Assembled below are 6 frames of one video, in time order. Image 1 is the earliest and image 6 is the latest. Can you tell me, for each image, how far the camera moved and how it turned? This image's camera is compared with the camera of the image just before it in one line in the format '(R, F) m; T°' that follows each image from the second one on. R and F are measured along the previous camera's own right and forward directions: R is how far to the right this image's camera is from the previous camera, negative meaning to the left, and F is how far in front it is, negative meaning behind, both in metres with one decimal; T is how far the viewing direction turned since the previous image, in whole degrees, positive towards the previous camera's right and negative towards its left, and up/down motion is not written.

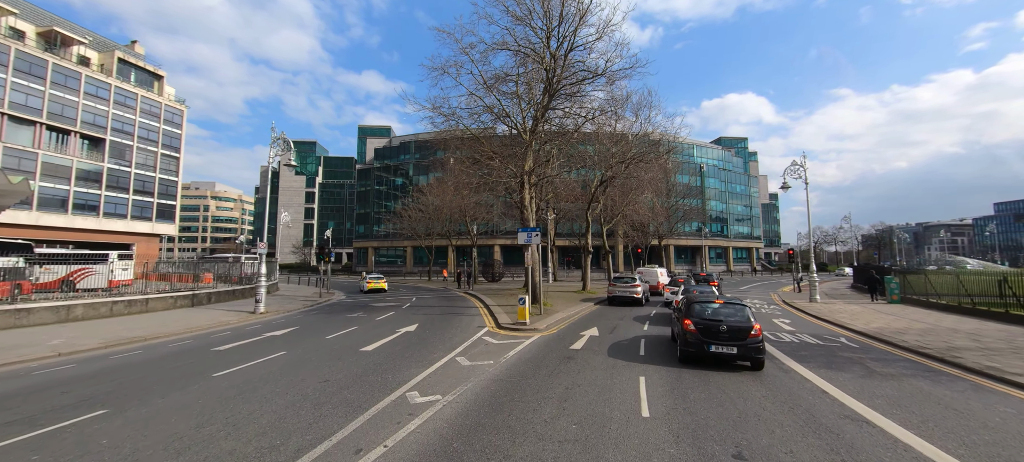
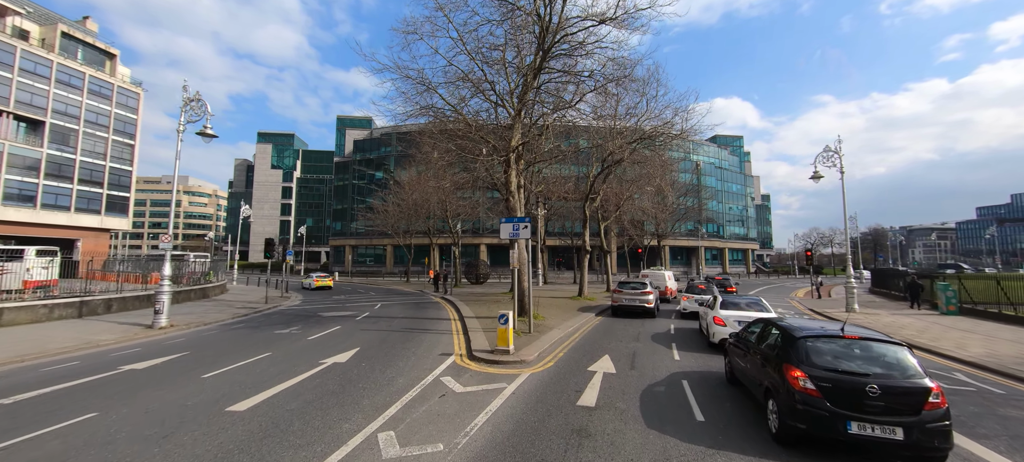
(+0.2, +3.5) m; +2°
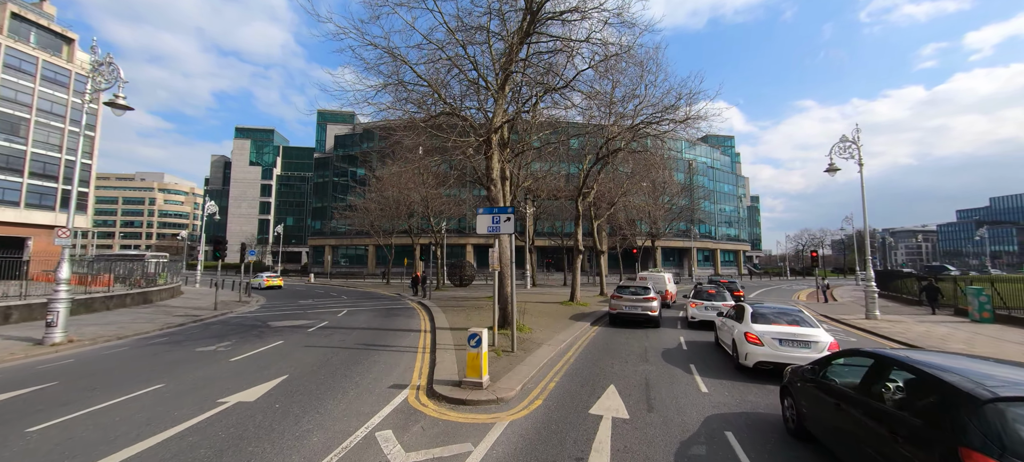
(+0.2, +2.1) m; +2°
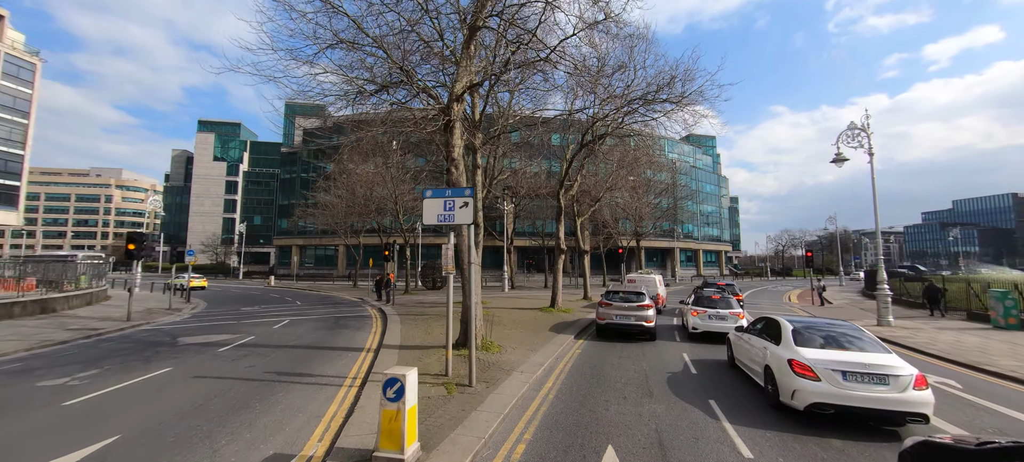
(+0.4, +2.2) m; +3°
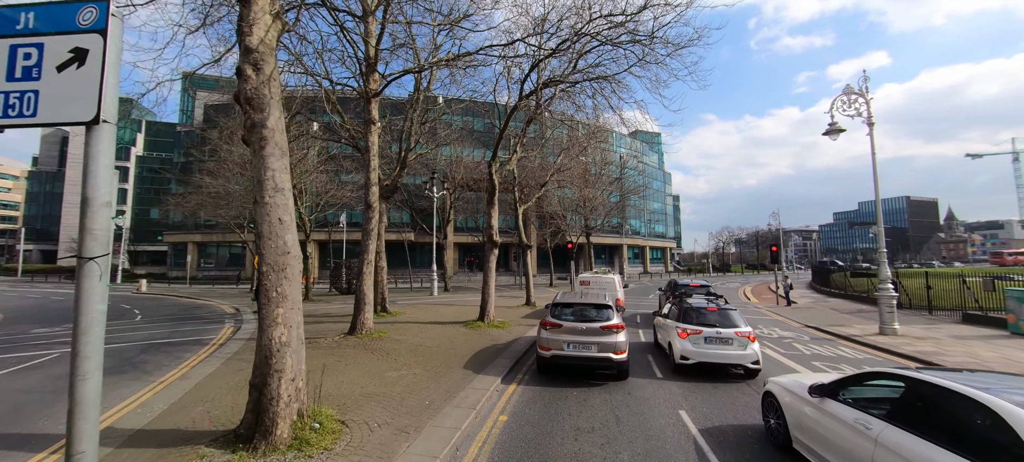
(+1.0, +4.2) m; +8°
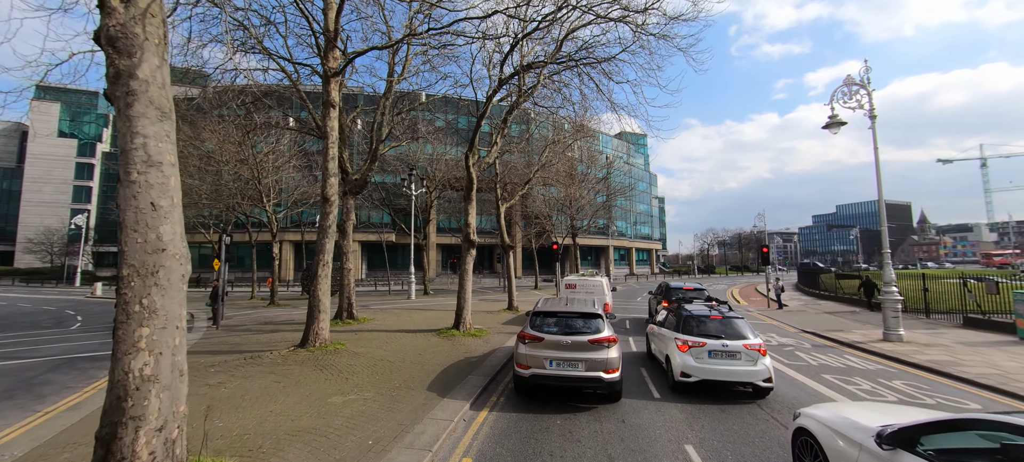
(+0.2, +1.1) m; +2°
